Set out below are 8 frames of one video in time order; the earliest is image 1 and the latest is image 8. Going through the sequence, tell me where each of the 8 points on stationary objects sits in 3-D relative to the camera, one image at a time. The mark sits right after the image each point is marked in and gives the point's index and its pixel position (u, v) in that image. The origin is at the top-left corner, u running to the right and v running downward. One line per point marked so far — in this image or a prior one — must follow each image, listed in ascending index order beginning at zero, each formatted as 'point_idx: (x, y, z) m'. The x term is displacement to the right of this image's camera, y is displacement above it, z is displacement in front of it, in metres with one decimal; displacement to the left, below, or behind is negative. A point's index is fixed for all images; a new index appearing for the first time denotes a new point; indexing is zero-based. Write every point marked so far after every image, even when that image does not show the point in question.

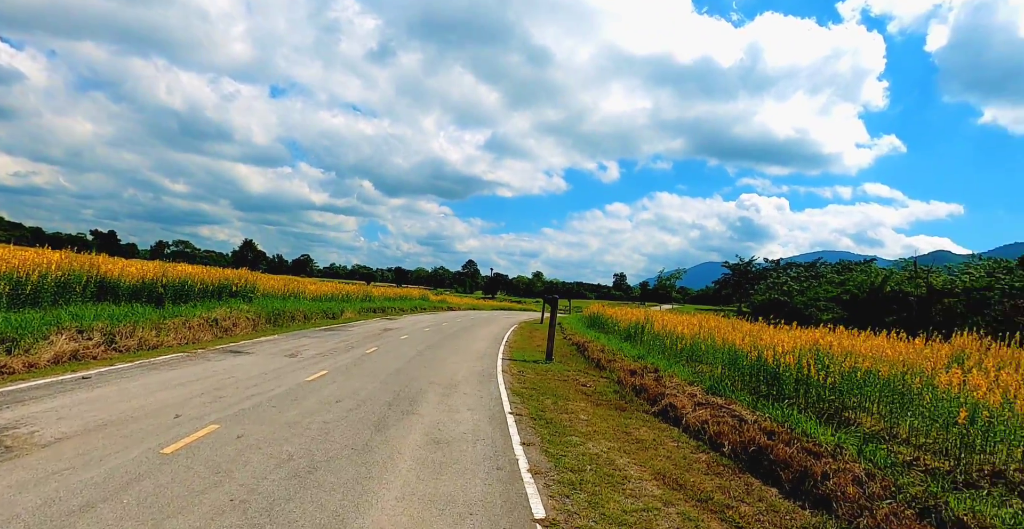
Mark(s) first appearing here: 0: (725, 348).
0: (+7.6, -3.0, +18.5) m
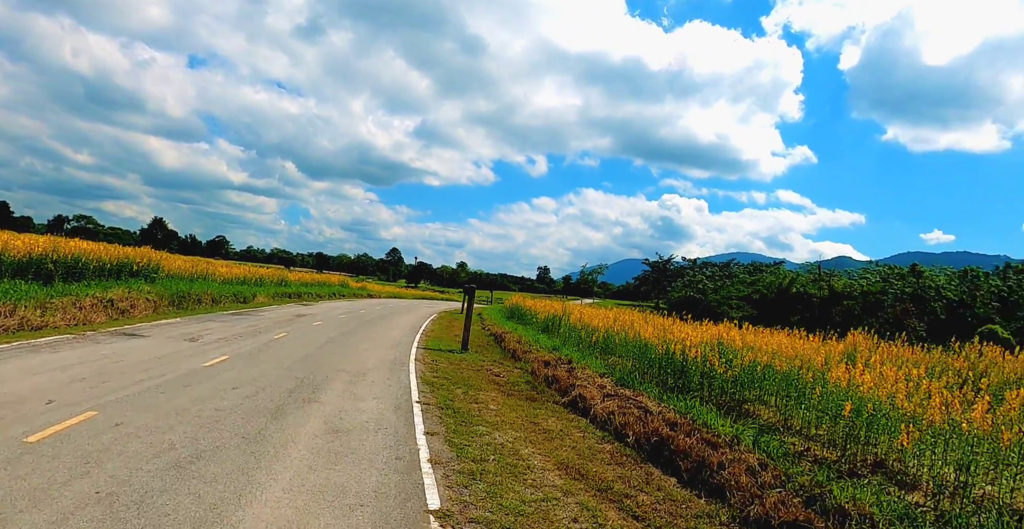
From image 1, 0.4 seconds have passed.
0: (+4.4, -2.8, +18.6) m
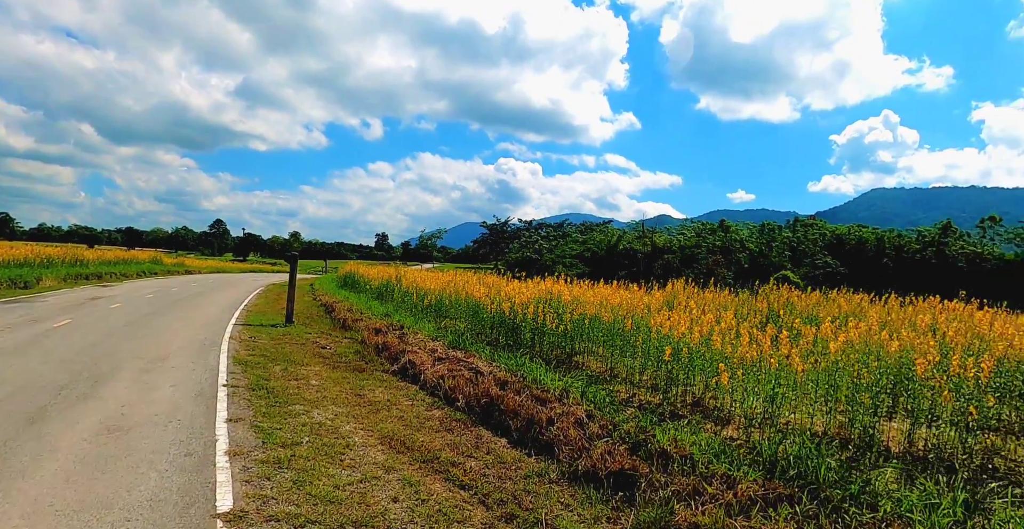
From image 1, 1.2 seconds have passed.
0: (-1.4, -1.3, +17.8) m
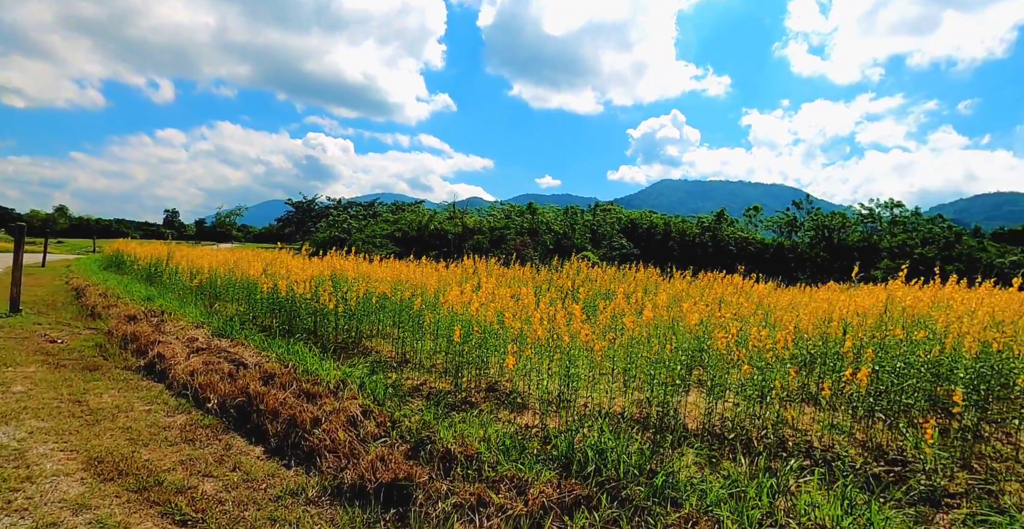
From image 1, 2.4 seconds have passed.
0: (-7.6, -0.5, +14.7) m
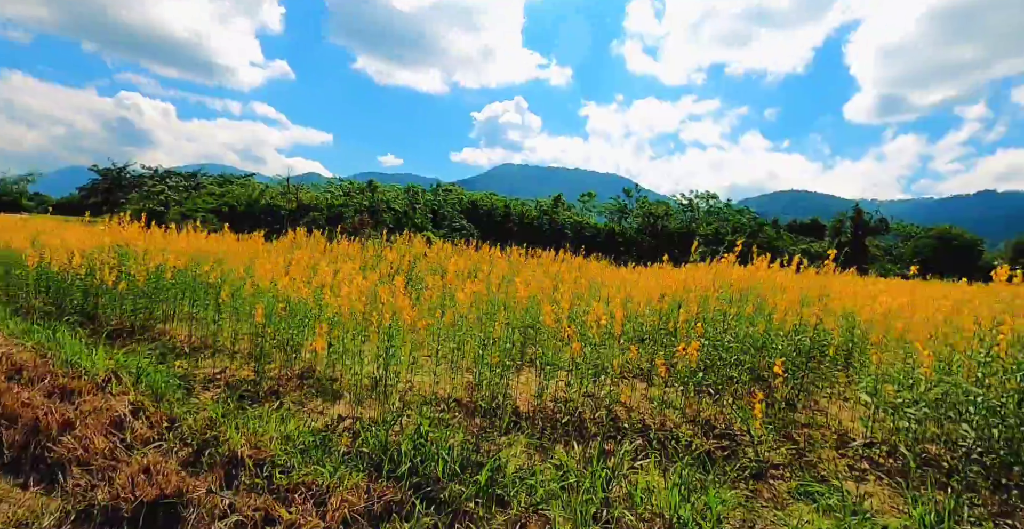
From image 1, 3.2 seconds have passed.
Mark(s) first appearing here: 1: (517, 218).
0: (-11.5, +0.3, +11.3) m
1: (+0.4, +1.5, +18.0) m
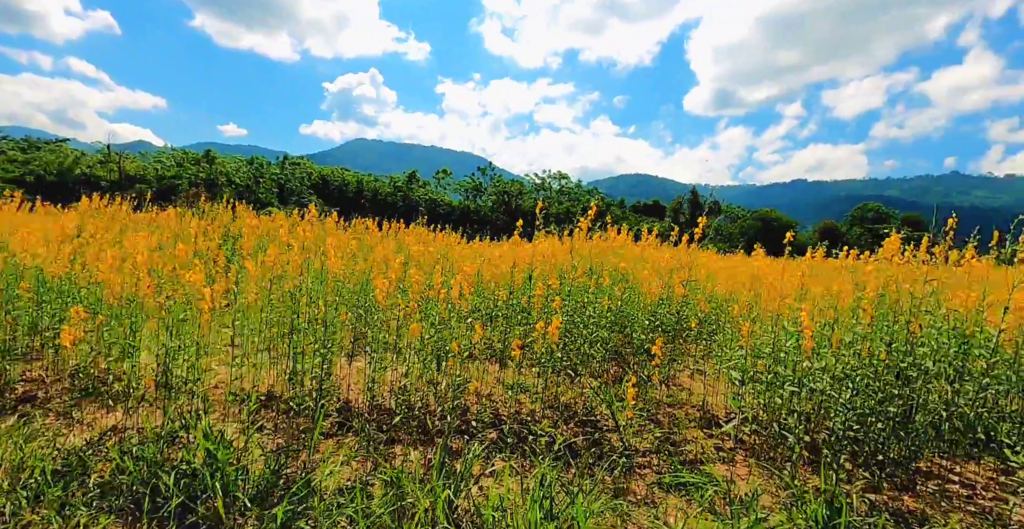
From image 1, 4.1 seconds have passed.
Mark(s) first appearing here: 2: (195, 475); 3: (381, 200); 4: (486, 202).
0: (-14.1, +0.8, +7.1) m
1: (-4.5, +2.3, +16.8) m
2: (-1.5, -1.0, +2.5) m
3: (-4.2, +2.1, +16.8) m
4: (-1.0, +2.4, +19.3) m
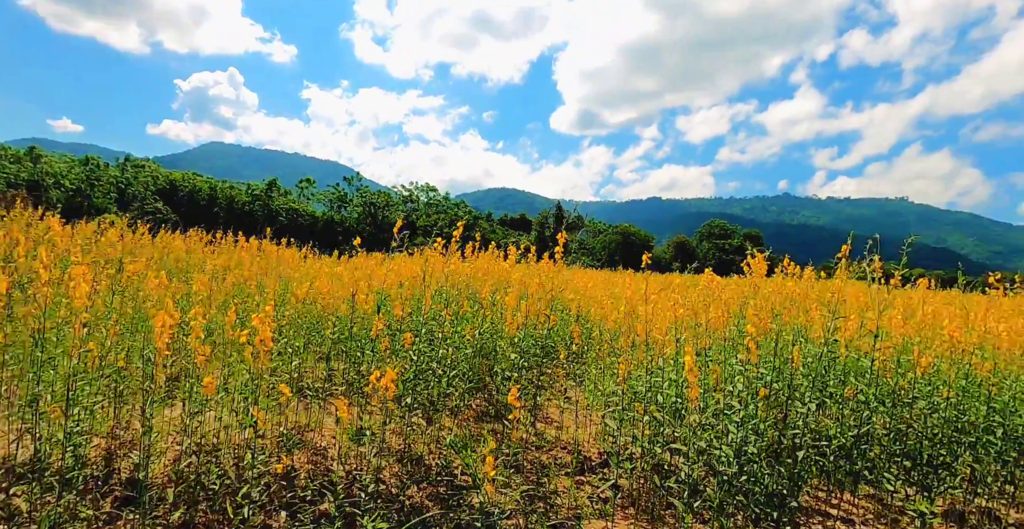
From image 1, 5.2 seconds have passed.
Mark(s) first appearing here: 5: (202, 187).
0: (-15.4, +0.6, +3.1) m
1: (-8.4, +1.7, +14.8) m
2: (-2.1, -1.1, +1.6) m
3: (-8.1, +1.6, +14.9) m
4: (-5.7, +1.8, +18.1) m
5: (-9.1, +2.3, +14.7) m
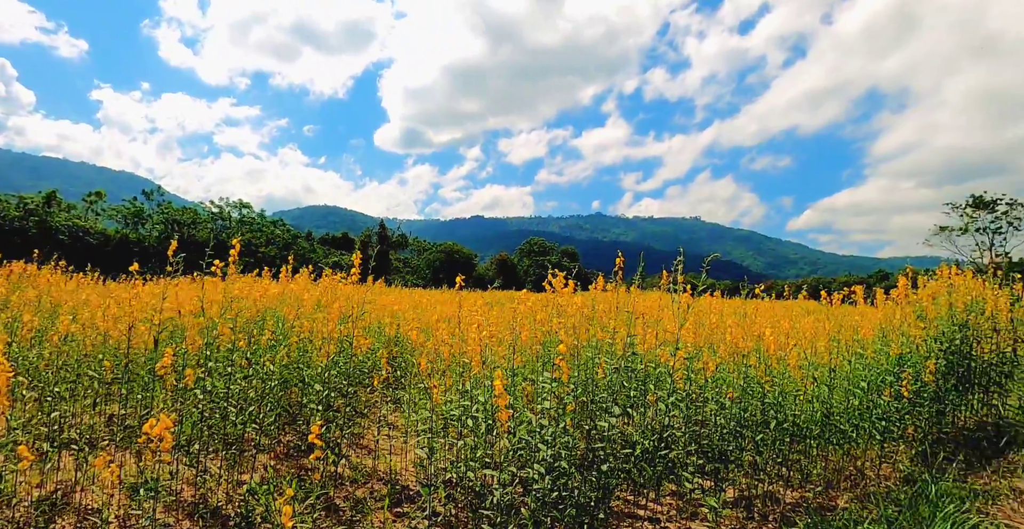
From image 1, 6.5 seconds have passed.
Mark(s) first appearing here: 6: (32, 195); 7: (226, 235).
0: (-15.9, +0.1, -1.0) m
1: (-12.1, +1.0, +12.1) m
2: (-2.6, -1.2, +0.9) m
3: (-11.9, +0.8, +12.3) m
4: (-10.3, +0.9, +16.0) m
5: (-12.8, +1.5, +11.8) m
6: (-12.6, +1.9, +14.1) m
7: (-8.4, +0.9, +17.2) m
